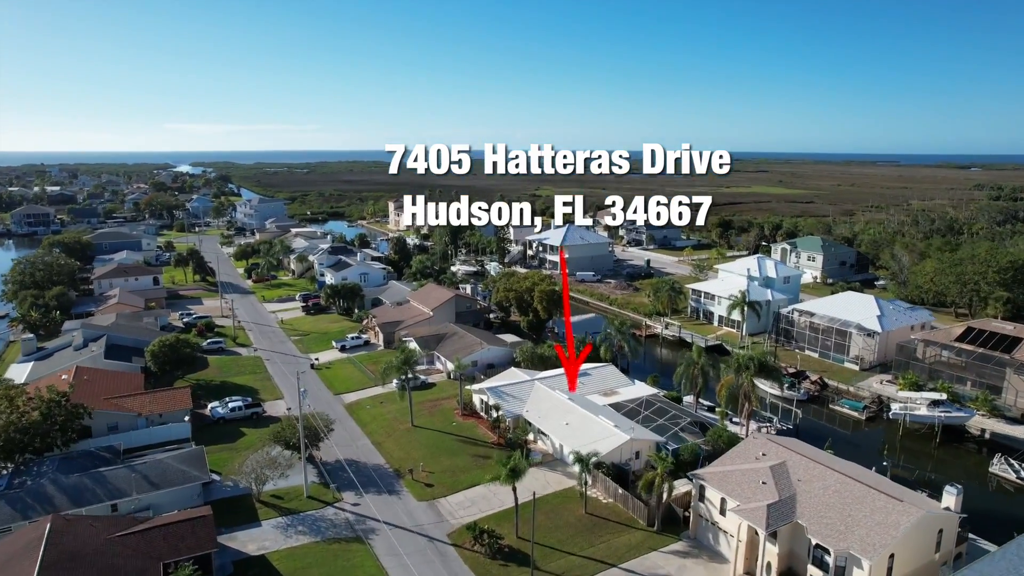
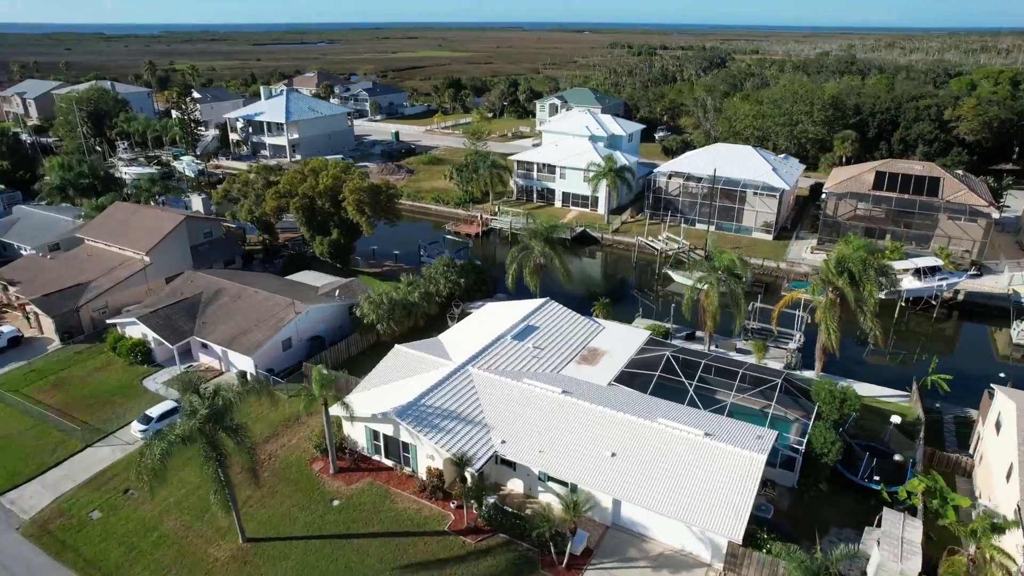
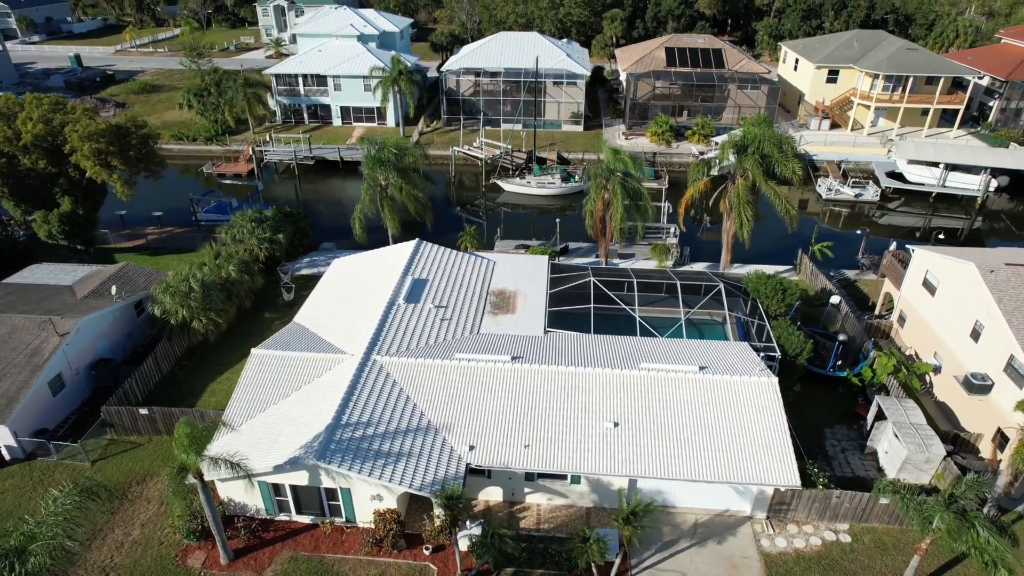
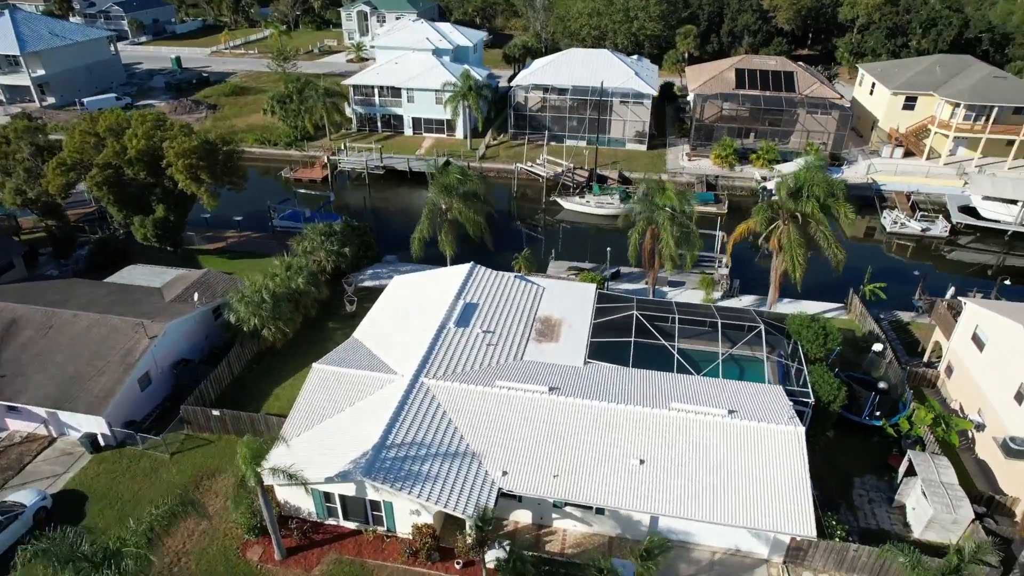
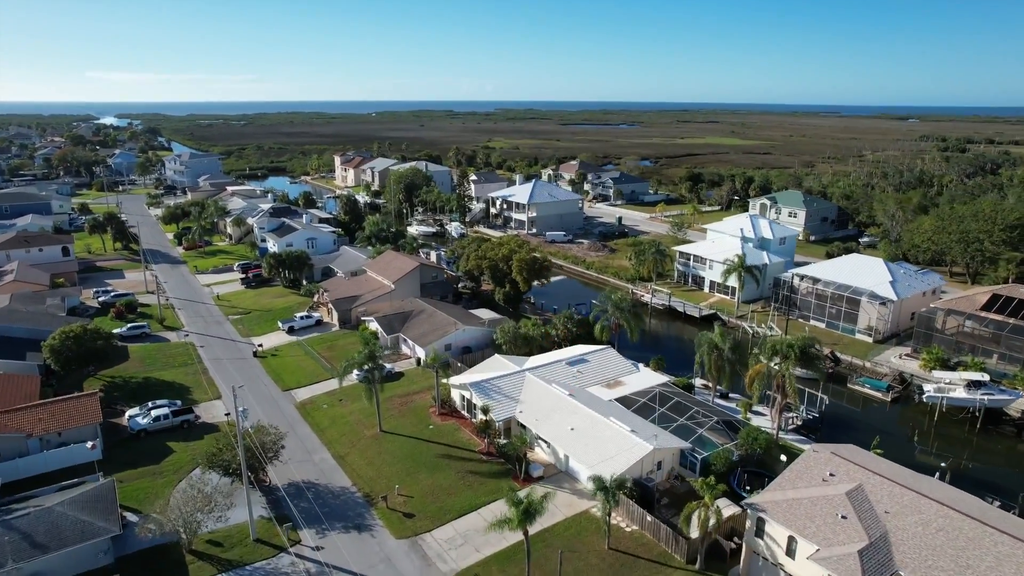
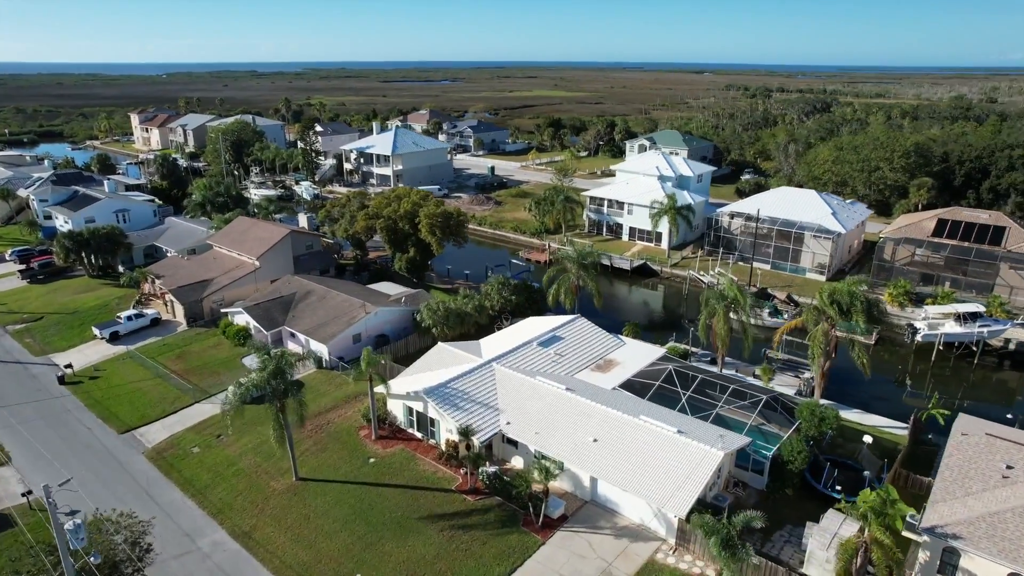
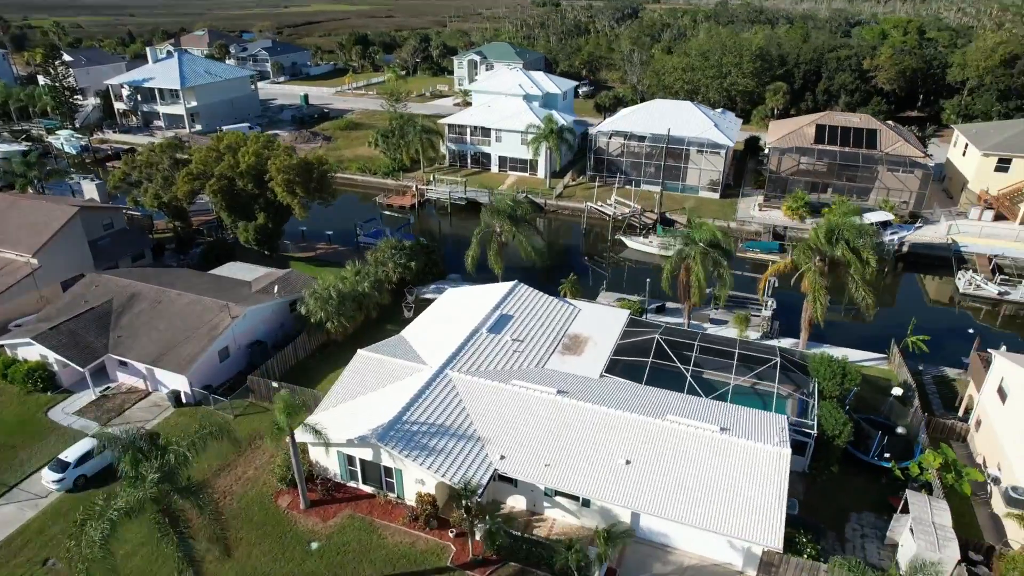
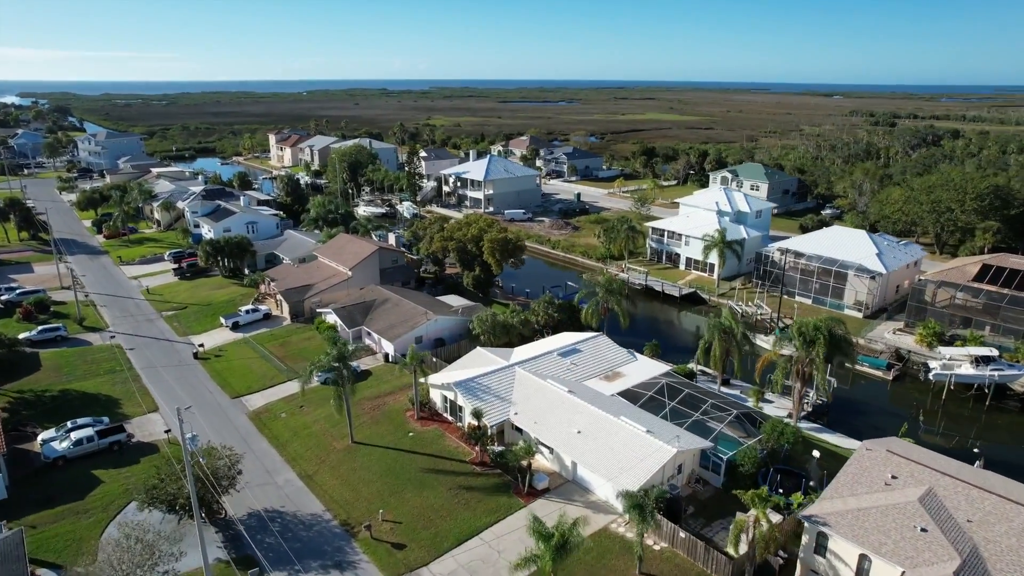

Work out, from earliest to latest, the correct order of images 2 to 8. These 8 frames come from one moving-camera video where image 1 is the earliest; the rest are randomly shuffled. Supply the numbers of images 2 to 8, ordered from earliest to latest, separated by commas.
5, 8, 6, 2, 7, 4, 3
